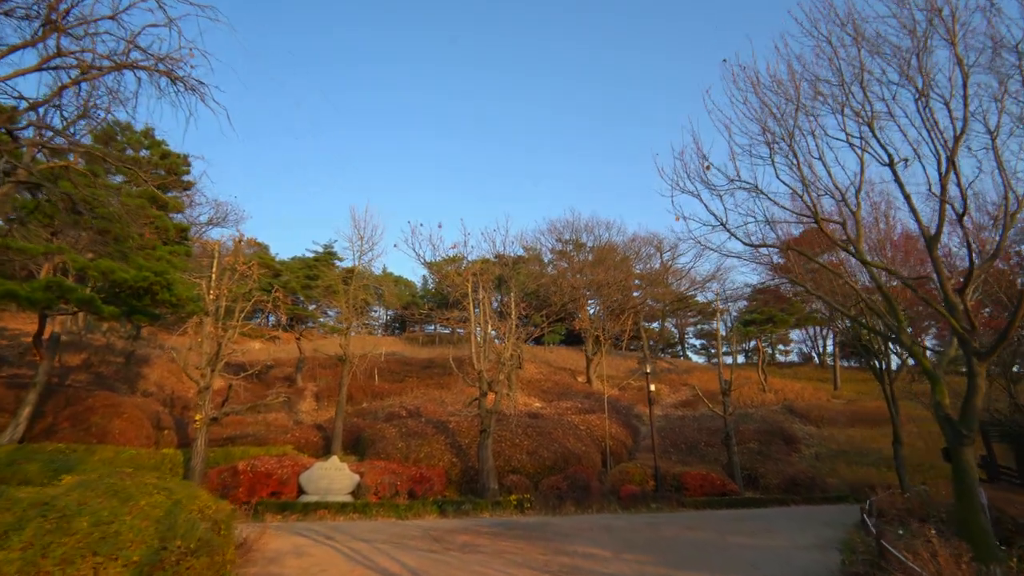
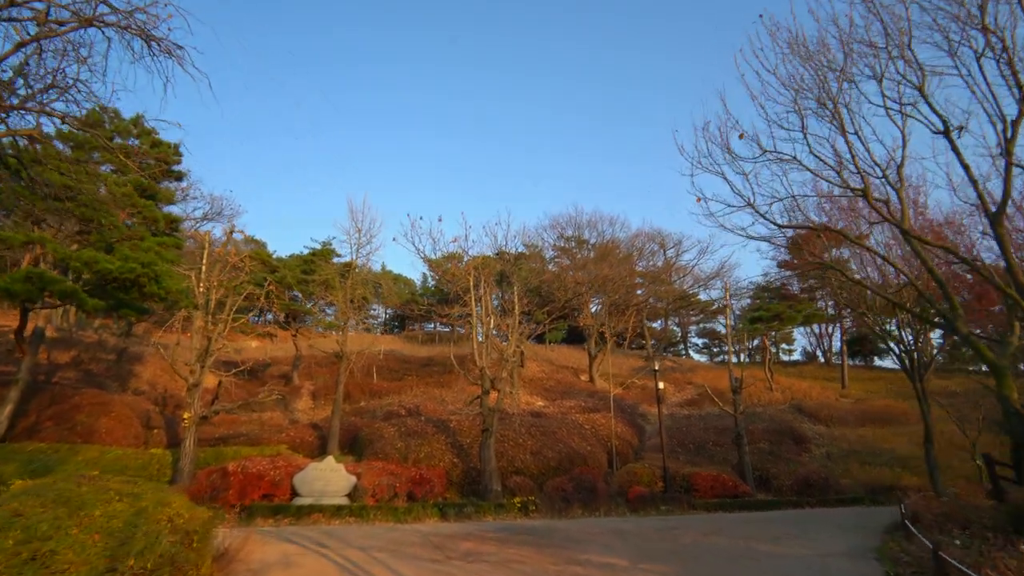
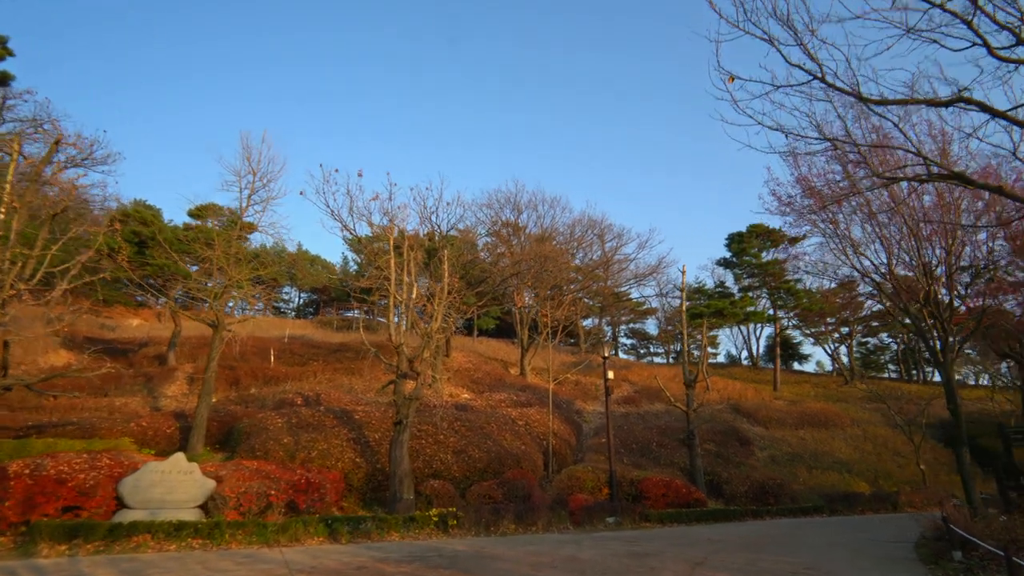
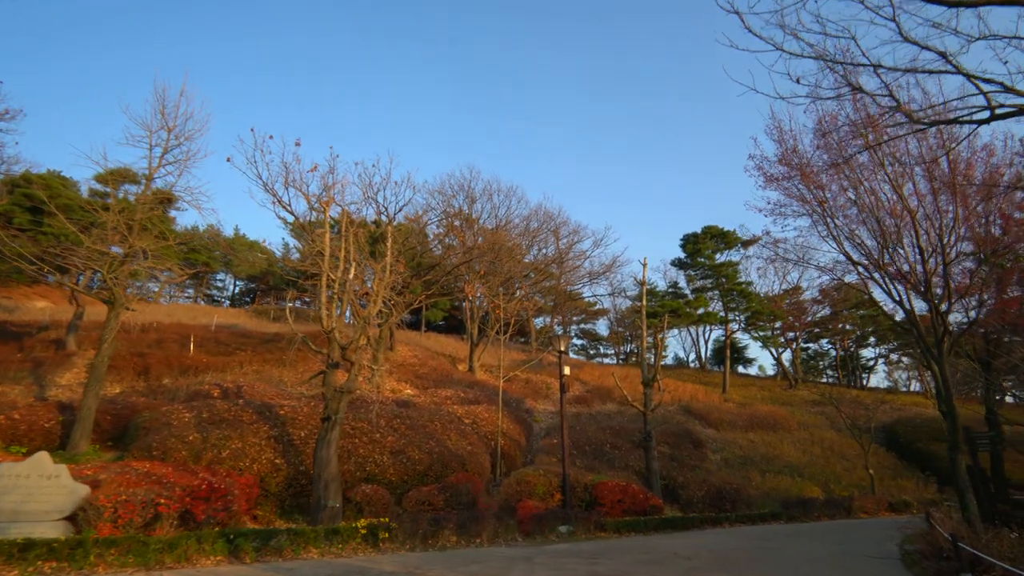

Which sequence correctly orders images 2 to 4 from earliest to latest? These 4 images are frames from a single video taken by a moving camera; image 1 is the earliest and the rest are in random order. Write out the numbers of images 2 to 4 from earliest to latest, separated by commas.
2, 3, 4
